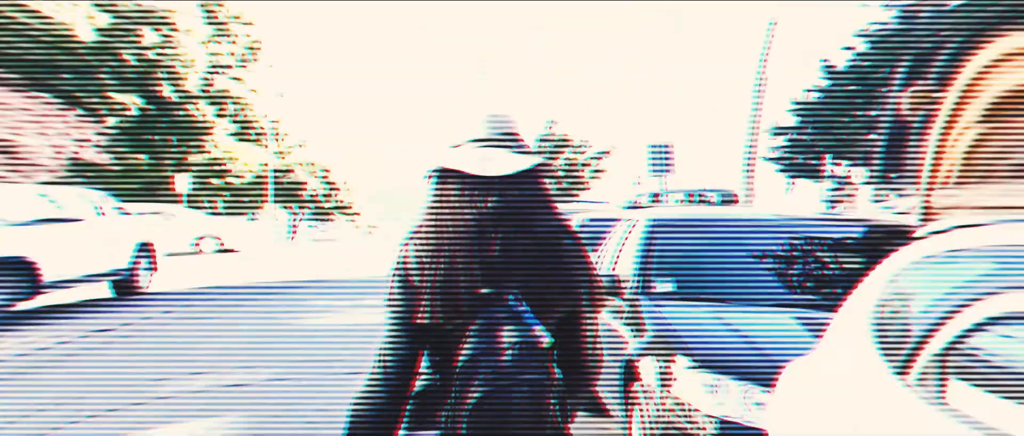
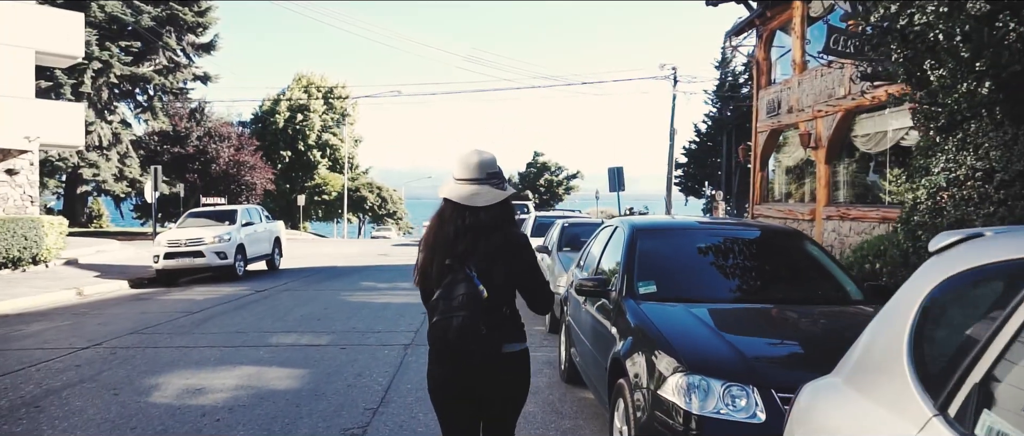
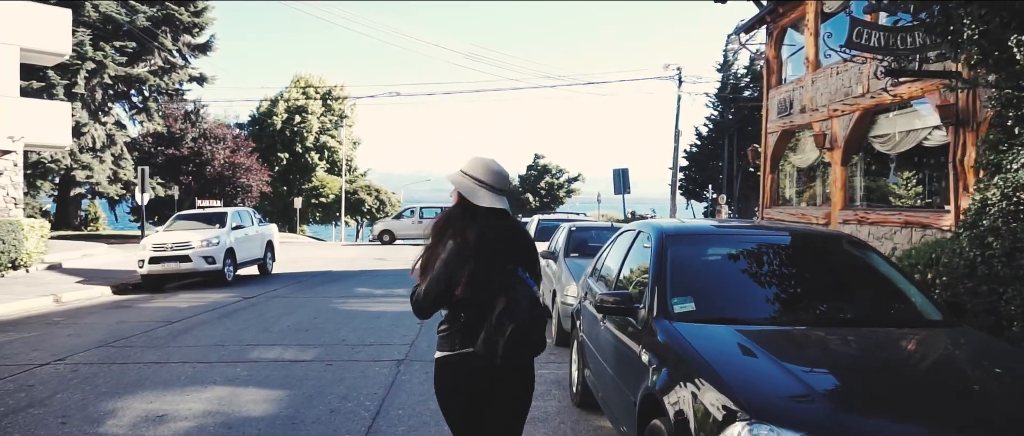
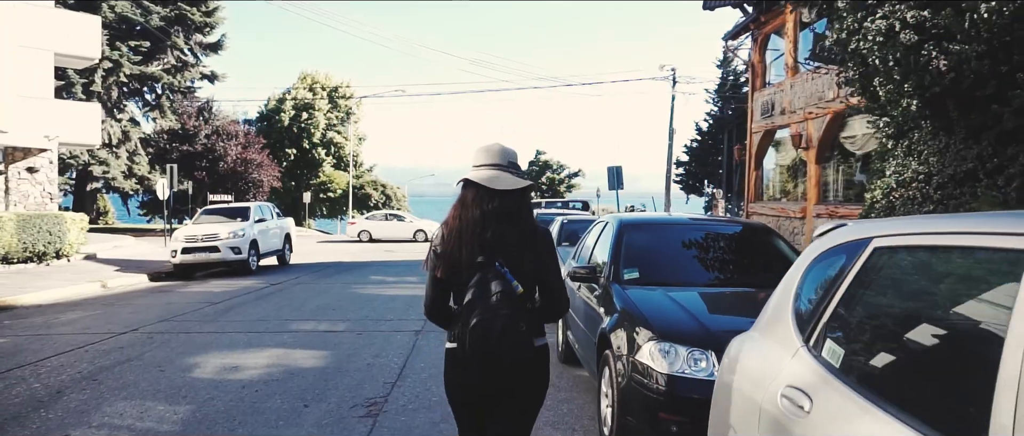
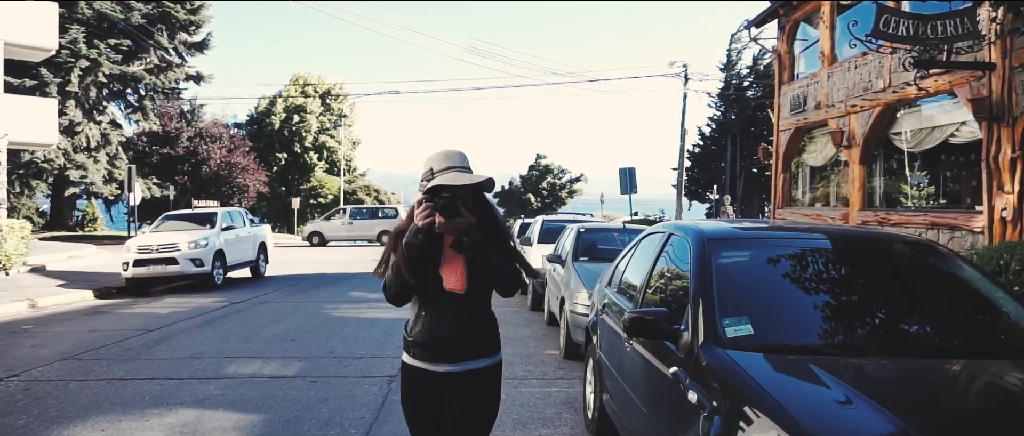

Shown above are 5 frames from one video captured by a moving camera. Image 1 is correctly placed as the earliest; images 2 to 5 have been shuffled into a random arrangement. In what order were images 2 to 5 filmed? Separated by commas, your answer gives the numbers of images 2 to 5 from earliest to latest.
4, 2, 3, 5
